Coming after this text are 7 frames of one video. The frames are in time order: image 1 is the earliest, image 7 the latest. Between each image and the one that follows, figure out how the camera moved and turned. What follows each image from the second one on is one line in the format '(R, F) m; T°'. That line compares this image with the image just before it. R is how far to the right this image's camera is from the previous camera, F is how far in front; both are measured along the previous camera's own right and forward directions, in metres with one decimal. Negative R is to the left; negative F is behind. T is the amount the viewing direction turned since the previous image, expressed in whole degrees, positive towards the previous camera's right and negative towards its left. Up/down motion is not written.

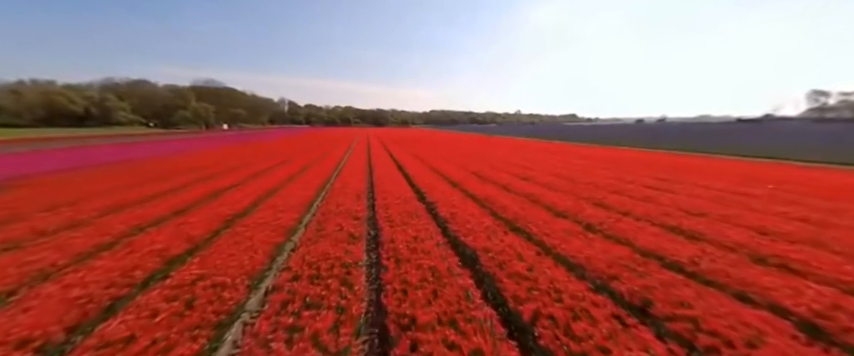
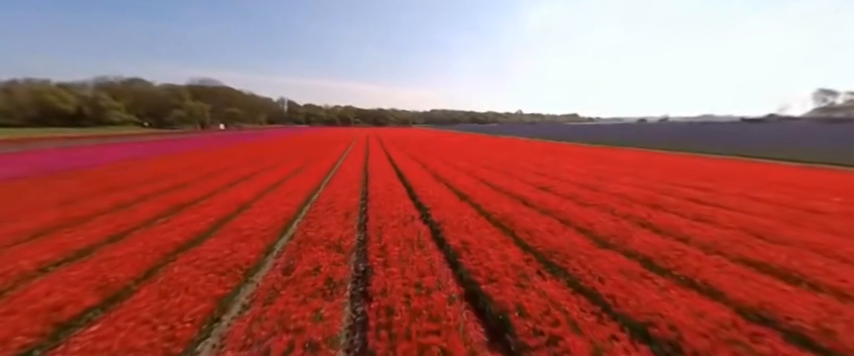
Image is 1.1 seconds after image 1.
(-0.1, +1.5) m; 0°
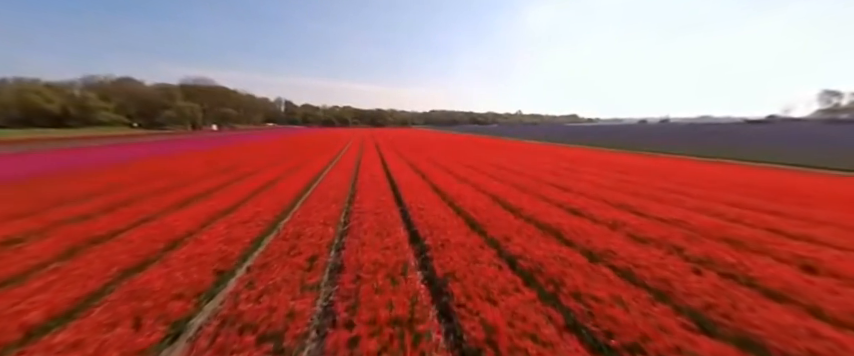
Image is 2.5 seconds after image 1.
(0.0, +1.9) m; 0°
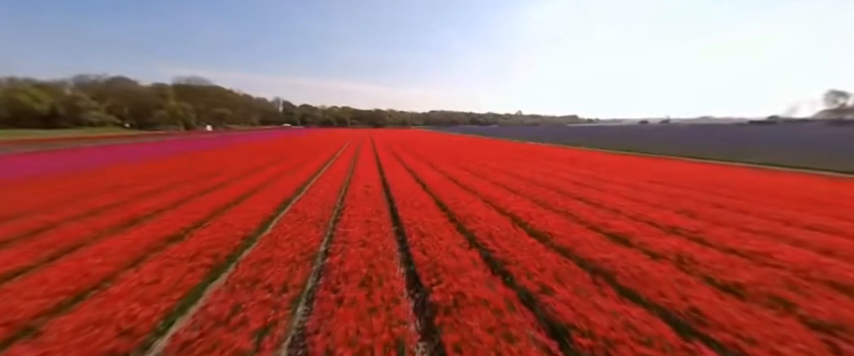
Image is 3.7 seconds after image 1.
(-0.1, +1.6) m; 0°
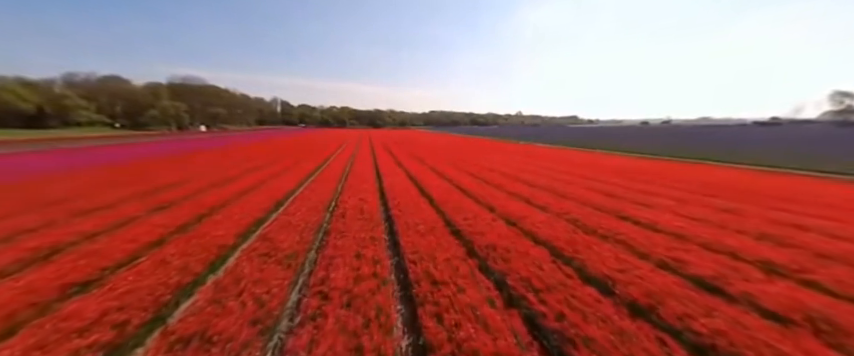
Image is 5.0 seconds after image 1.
(-0.2, +1.6) m; 0°
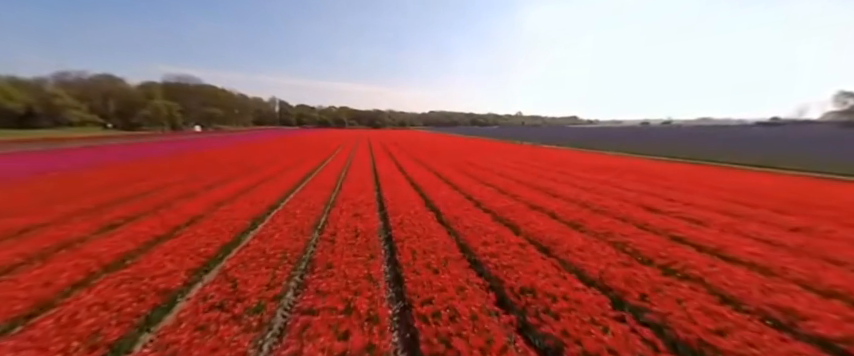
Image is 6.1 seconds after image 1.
(-0.2, +1.3) m; 0°
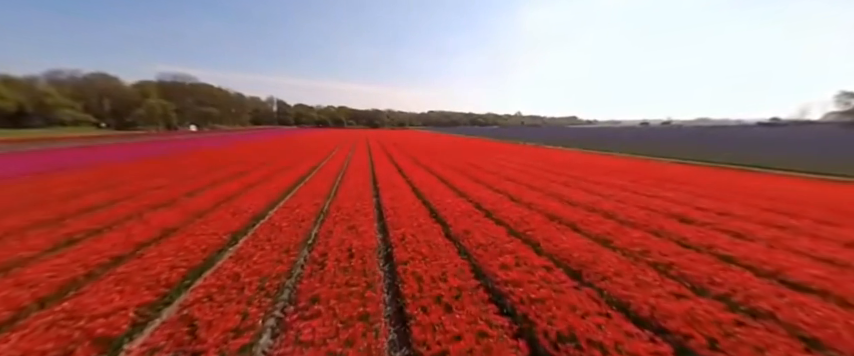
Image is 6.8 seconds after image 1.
(-0.1, +0.8) m; 0°
